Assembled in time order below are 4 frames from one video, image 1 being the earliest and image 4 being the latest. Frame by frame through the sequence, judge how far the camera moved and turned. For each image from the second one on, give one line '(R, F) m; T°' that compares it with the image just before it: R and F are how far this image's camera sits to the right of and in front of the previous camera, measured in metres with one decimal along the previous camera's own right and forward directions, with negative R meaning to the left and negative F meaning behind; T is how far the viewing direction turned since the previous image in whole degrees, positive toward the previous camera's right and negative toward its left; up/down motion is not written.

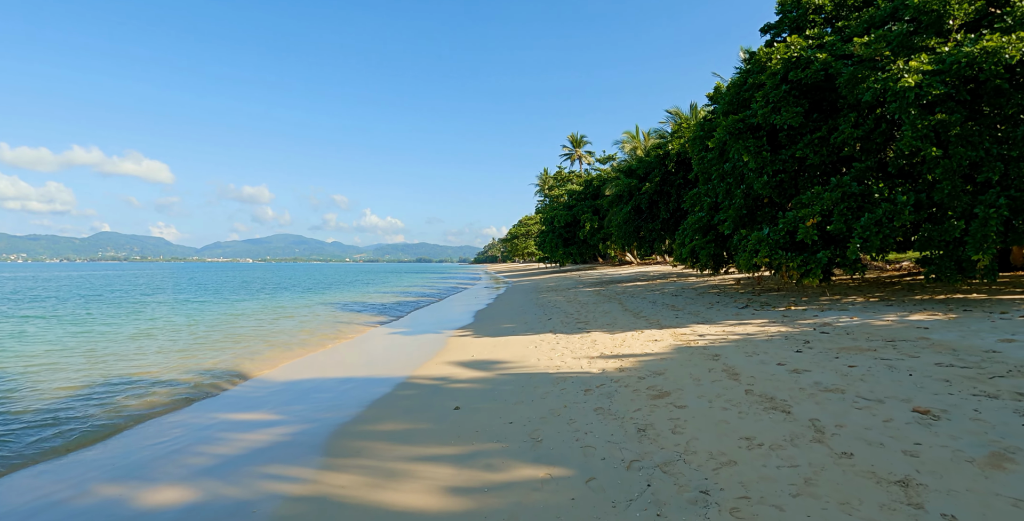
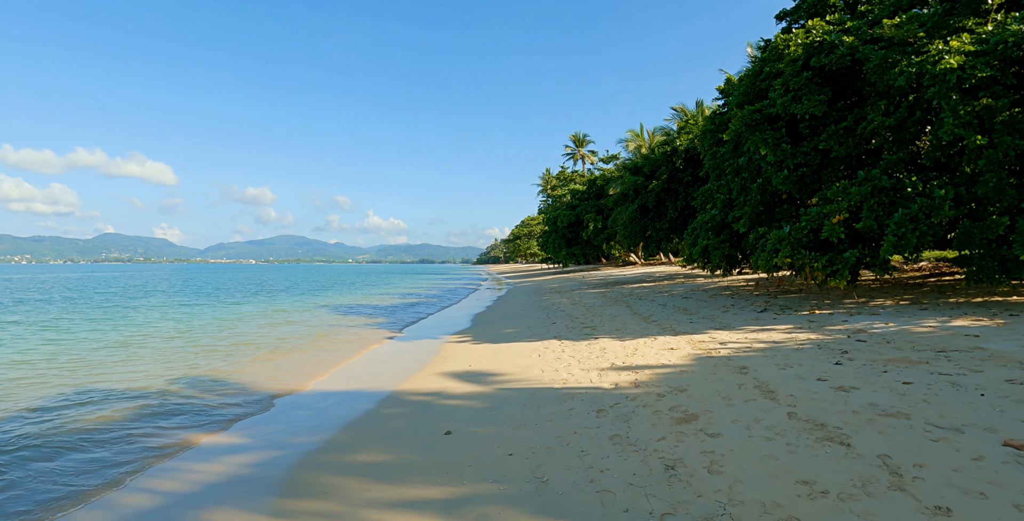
(0.0, +0.9) m; 0°
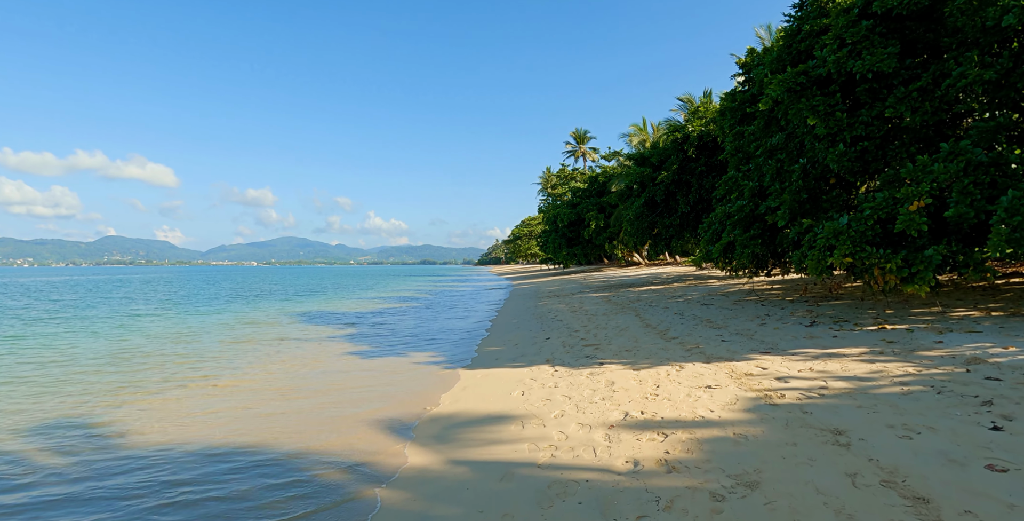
(+0.4, +2.5) m; 0°
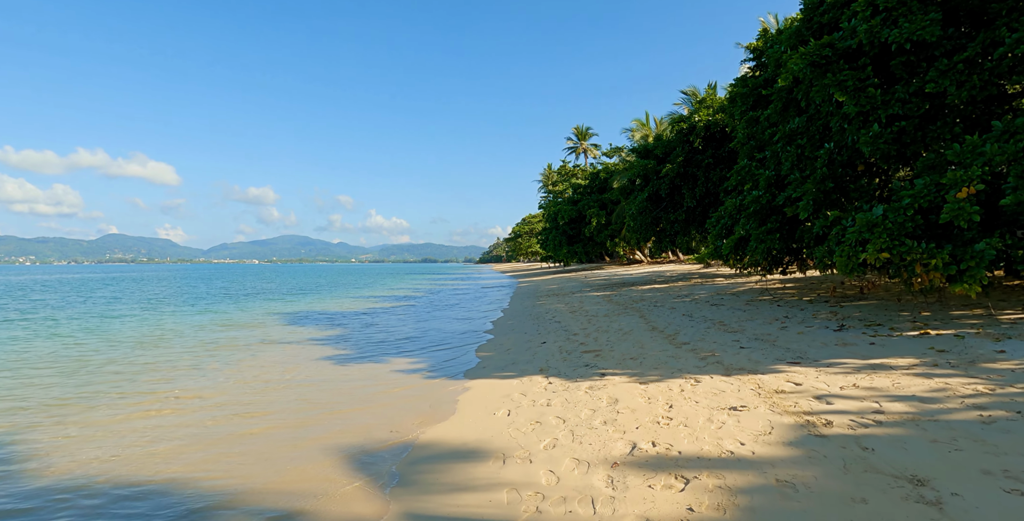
(+0.2, +1.0) m; 0°
